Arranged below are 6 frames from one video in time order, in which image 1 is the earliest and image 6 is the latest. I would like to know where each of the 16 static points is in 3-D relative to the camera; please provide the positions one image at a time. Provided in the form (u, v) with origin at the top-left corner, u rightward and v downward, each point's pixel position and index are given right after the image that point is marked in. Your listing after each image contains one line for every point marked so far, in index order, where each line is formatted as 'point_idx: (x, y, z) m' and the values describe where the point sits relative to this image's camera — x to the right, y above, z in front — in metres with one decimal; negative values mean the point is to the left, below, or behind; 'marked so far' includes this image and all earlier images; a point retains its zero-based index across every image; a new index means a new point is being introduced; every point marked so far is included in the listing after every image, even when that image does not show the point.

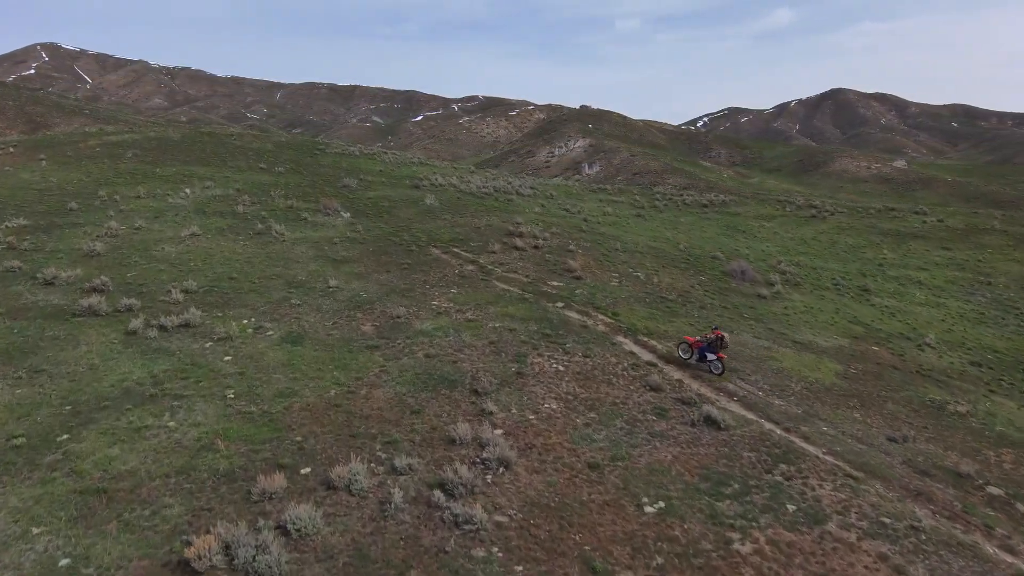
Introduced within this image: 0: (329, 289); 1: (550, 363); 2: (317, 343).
0: (-4.4, 0.0, +17.5) m
1: (+0.7, -1.4, +13.1) m
2: (-3.7, -1.1, +13.8) m
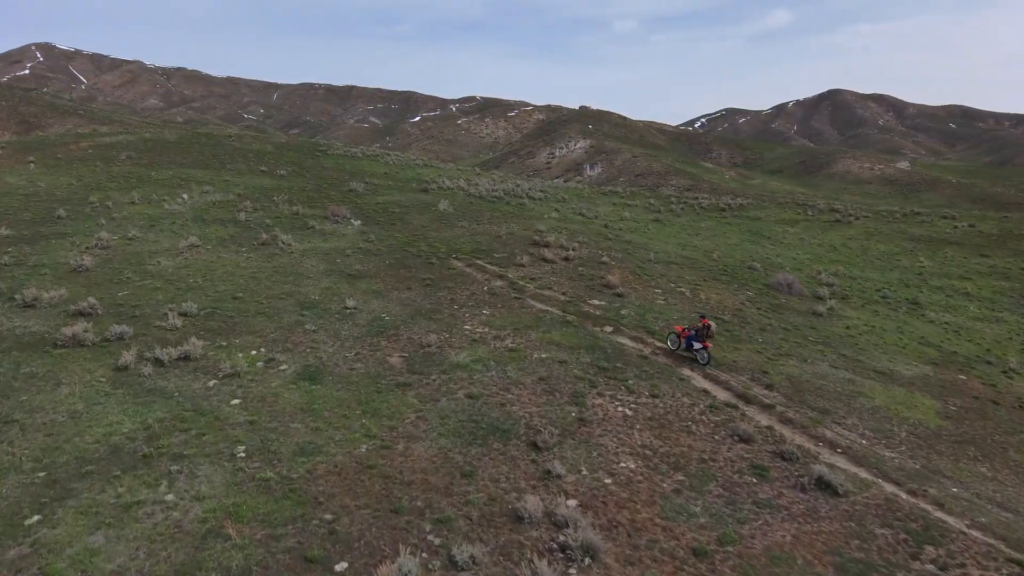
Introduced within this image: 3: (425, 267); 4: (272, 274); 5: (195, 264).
0: (-3.5, -0.5, +15.6) m
1: (+1.6, -1.8, +11.2) m
2: (-2.8, -1.5, +11.9) m
3: (-2.4, +0.6, +20.0) m
4: (-6.2, +0.4, +18.6) m
5: (-8.4, +0.6, +19.2) m
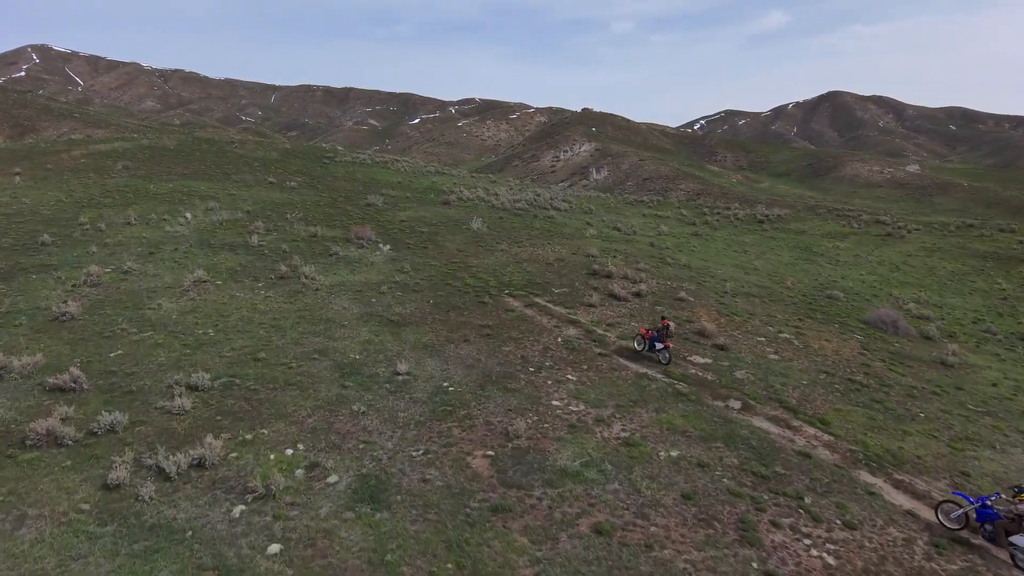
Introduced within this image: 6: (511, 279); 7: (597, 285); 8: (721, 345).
0: (-1.9, -1.5, +12.3) m
1: (+3.2, -2.9, +8.0) m
2: (-1.2, -2.6, +8.6) m
3: (-0.8, -0.5, +16.8) m
4: (-4.6, -0.7, +15.4) m
5: (-6.8, -0.4, +16.0) m
6: (0.0, +0.2, +19.9) m
7: (+2.3, +0.1, +19.4) m
8: (+4.3, -1.2, +14.9) m
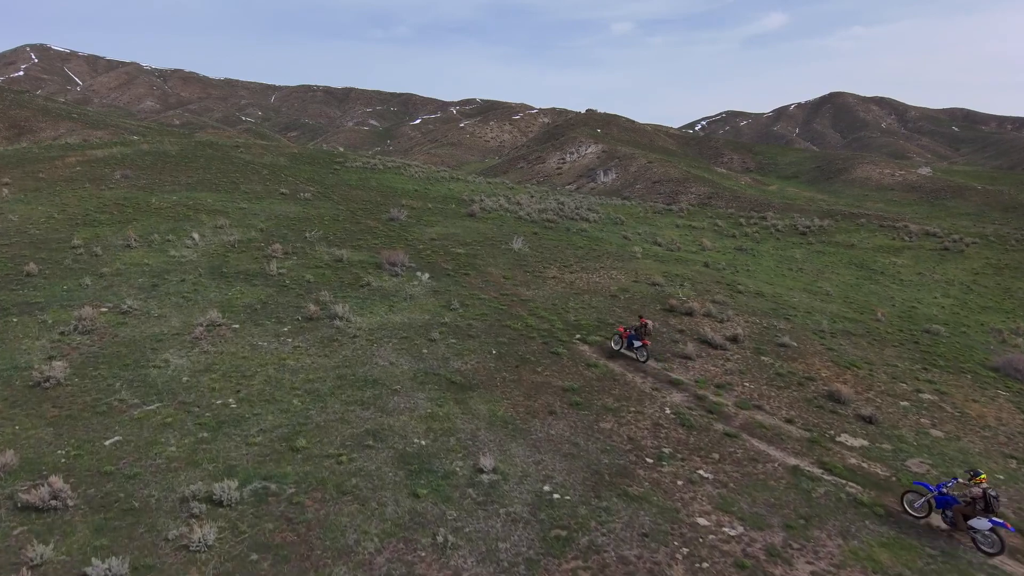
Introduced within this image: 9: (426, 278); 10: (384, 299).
0: (-0.3, -2.5, +9.4) m
1: (+4.8, -3.8, +5.0) m
2: (+0.4, -3.5, +5.7) m
3: (+0.8, -1.4, +13.8) m
4: (-3.0, -1.6, +12.4) m
5: (-5.2, -1.4, +13.0) m
6: (+1.5, -0.7, +17.0) m
7: (+3.8, -0.9, +16.5) m
8: (+5.9, -2.1, +11.9) m
9: (-2.3, +0.3, +19.8) m
10: (-3.1, -0.3, +17.6) m
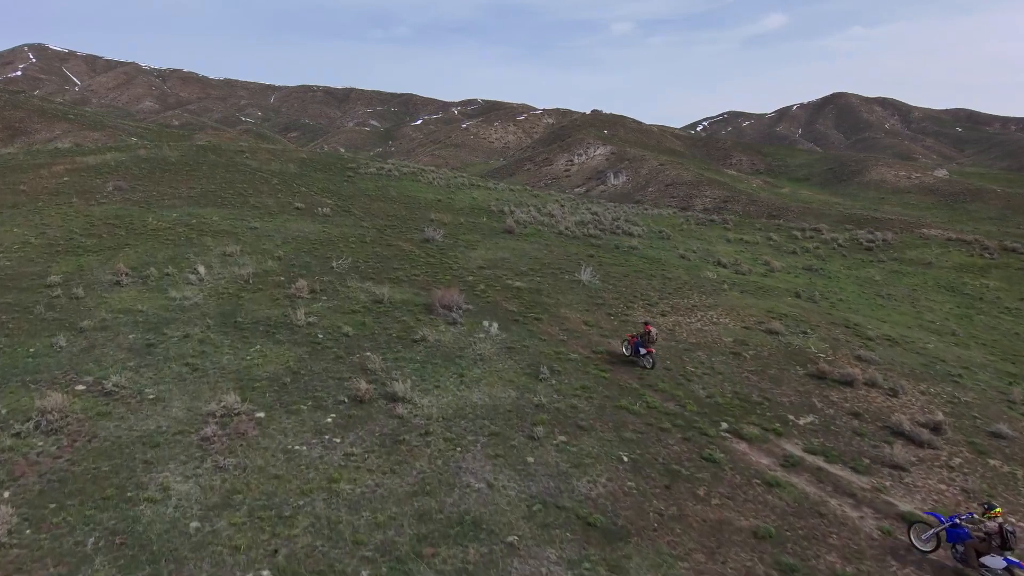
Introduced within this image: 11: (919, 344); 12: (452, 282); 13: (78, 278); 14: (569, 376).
0: (+1.6, -3.6, +5.3) m
1: (+6.8, -5.0, +0.9) m
2: (+2.4, -4.6, +1.5) m
3: (+2.8, -2.6, +9.7) m
4: (-1.0, -2.8, +8.3) m
5: (-3.3, -2.5, +8.9) m
6: (+3.5, -1.8, +12.8) m
7: (+5.8, -2.0, +12.4) m
8: (+7.8, -3.2, +7.8) m
9: (-0.4, -0.9, +15.7) m
10: (-1.2, -1.4, +13.4) m
11: (+10.5, -1.4, +18.8) m
12: (-1.6, +0.2, +19.5) m
13: (-10.5, +0.2, +17.5) m
14: (+1.0, -1.6, +13.2) m
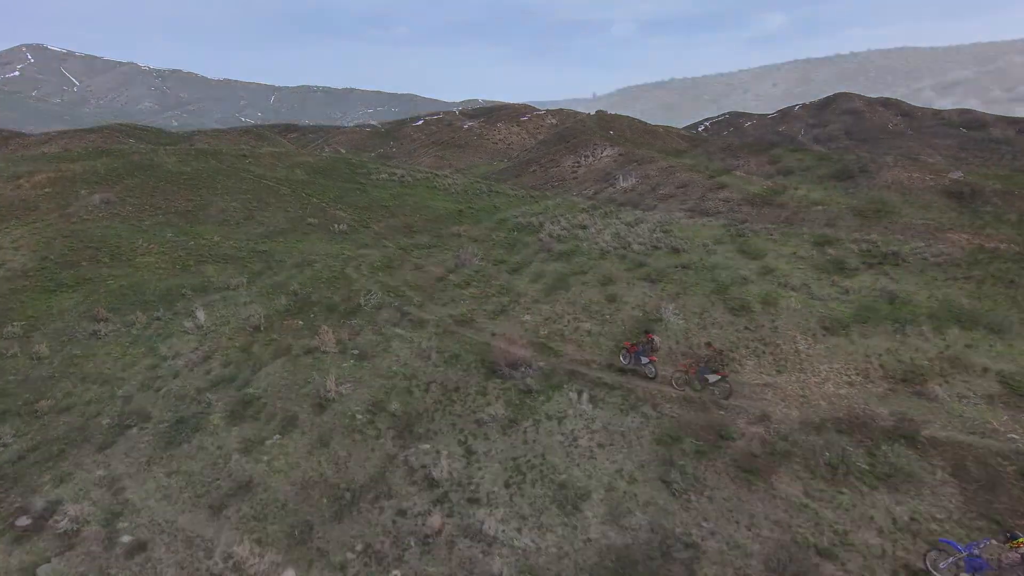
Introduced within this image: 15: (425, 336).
0: (+3.2, -4.6, +1.6) m
1: (+8.3, -5.9, -2.8) m
2: (+3.9, -5.6, -2.1) m
3: (+4.3, -3.5, +6.0) m
4: (+0.5, -3.7, +4.7) m
5: (-1.7, -3.5, +5.2) m
6: (+5.1, -2.8, +9.2) m
7: (+7.4, -3.0, +8.7) m
8: (+9.4, -4.2, +4.2) m
9: (+1.2, -1.8, +12.1) m
10: (+0.4, -2.4, +9.8) m
11: (+12.0, -2.4, +15.1) m
12: (0.0, -0.8, +15.8) m
13: (-9.0, -0.7, +13.8) m
14: (+2.5, -2.6, +9.5) m
15: (-2.0, -0.9, +14.6) m
